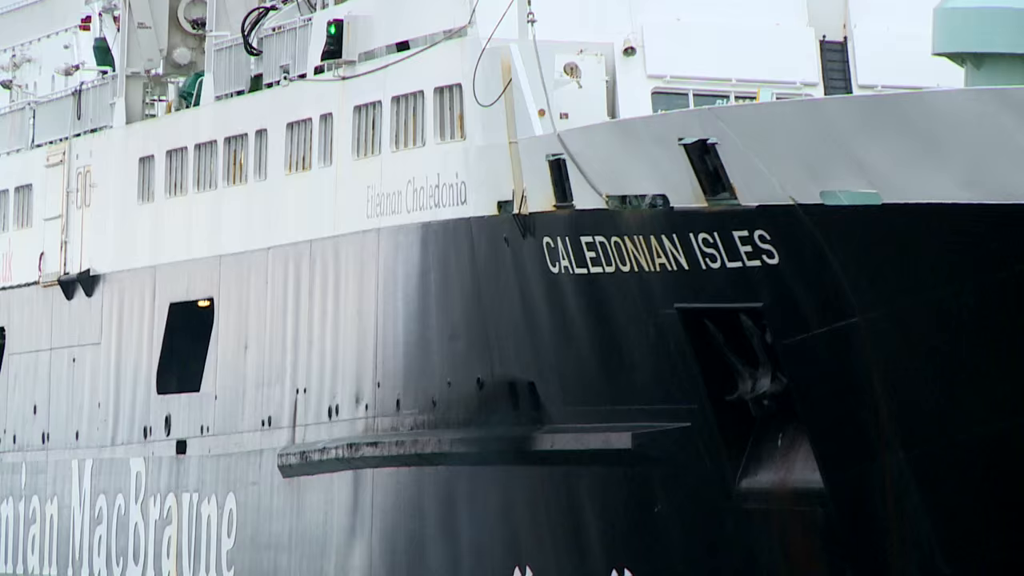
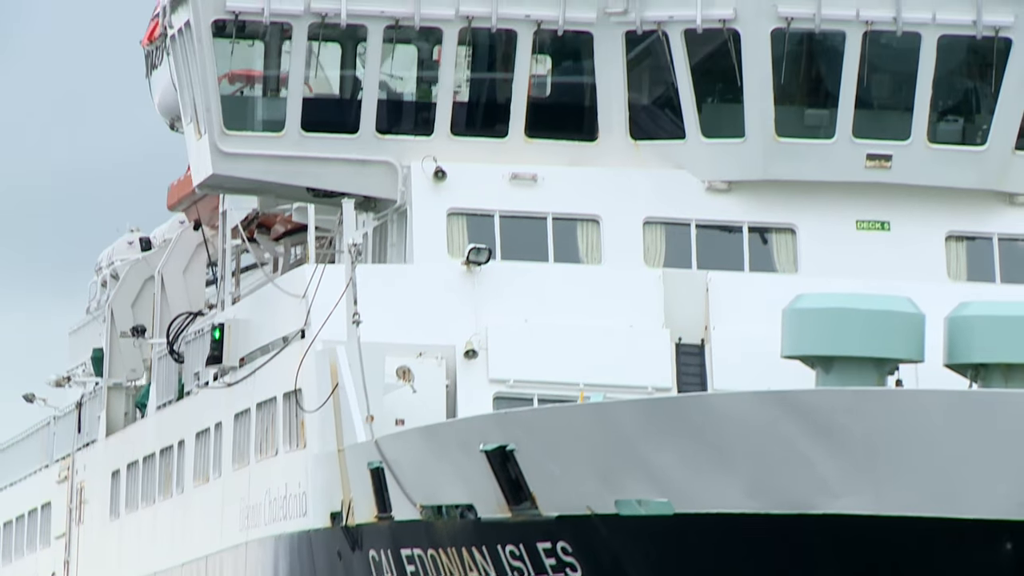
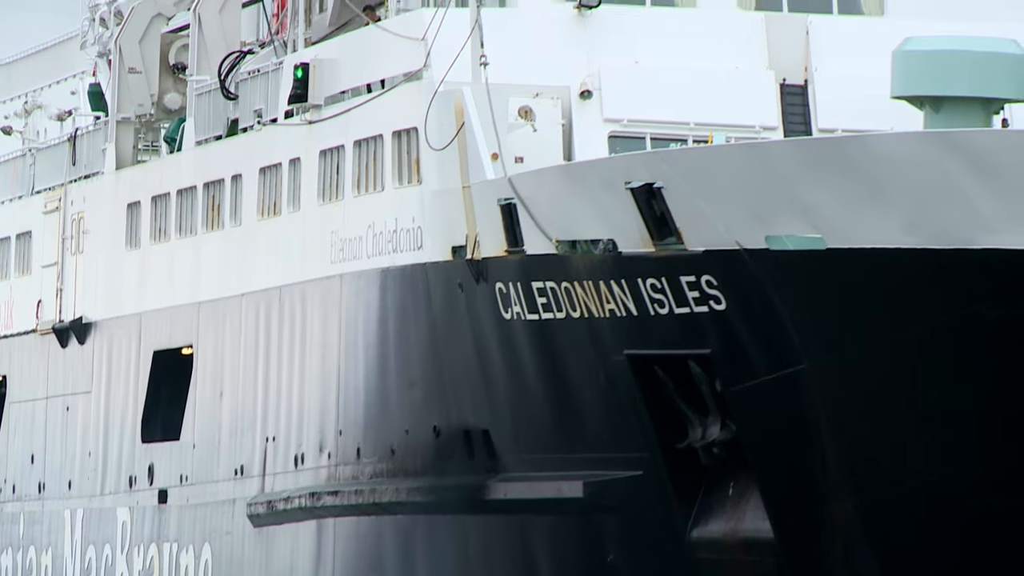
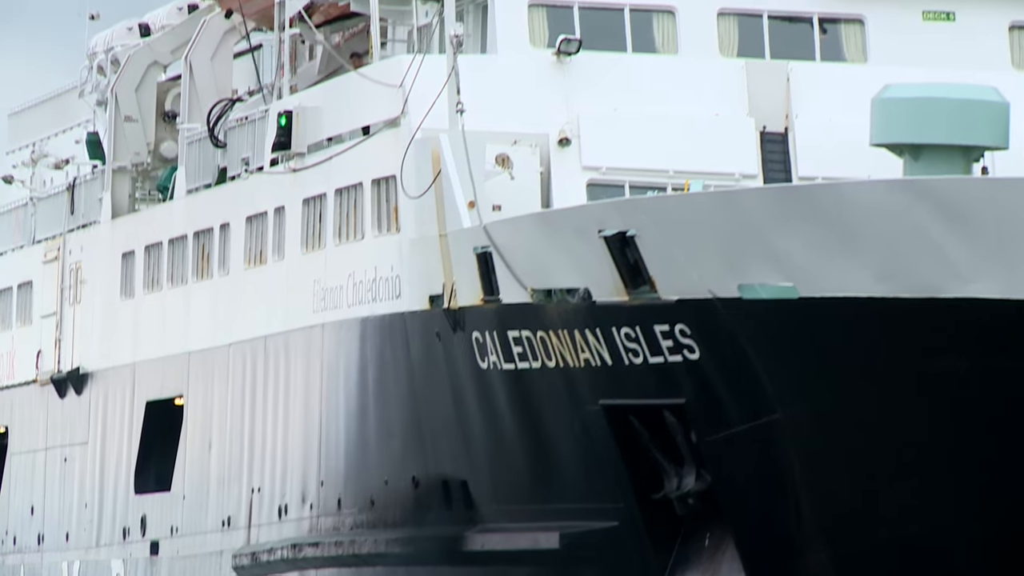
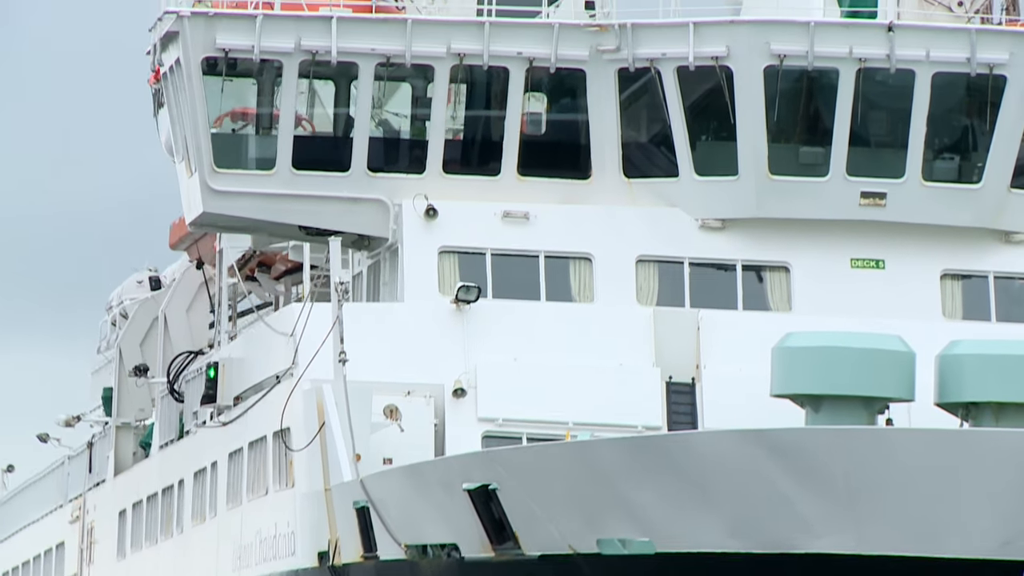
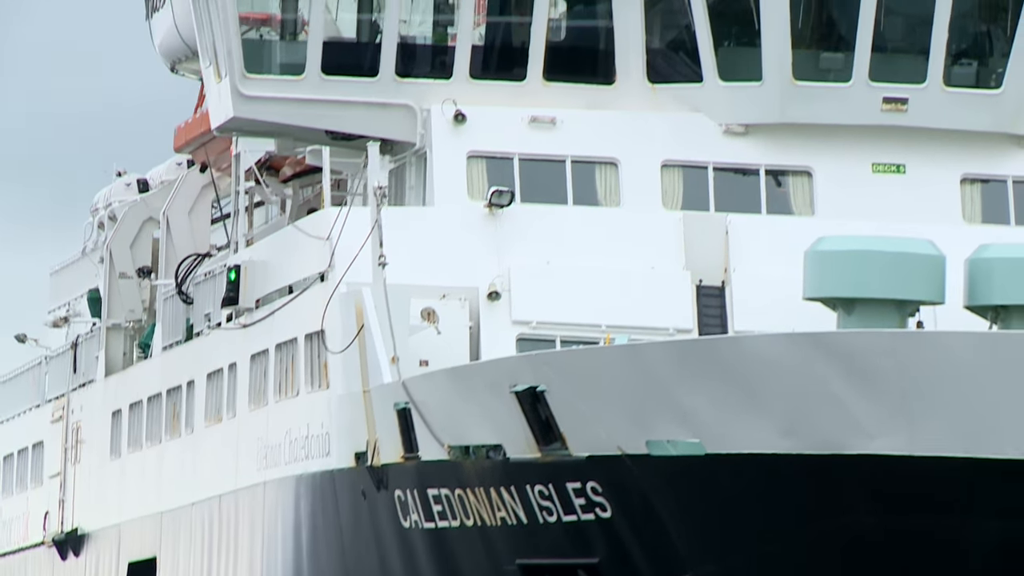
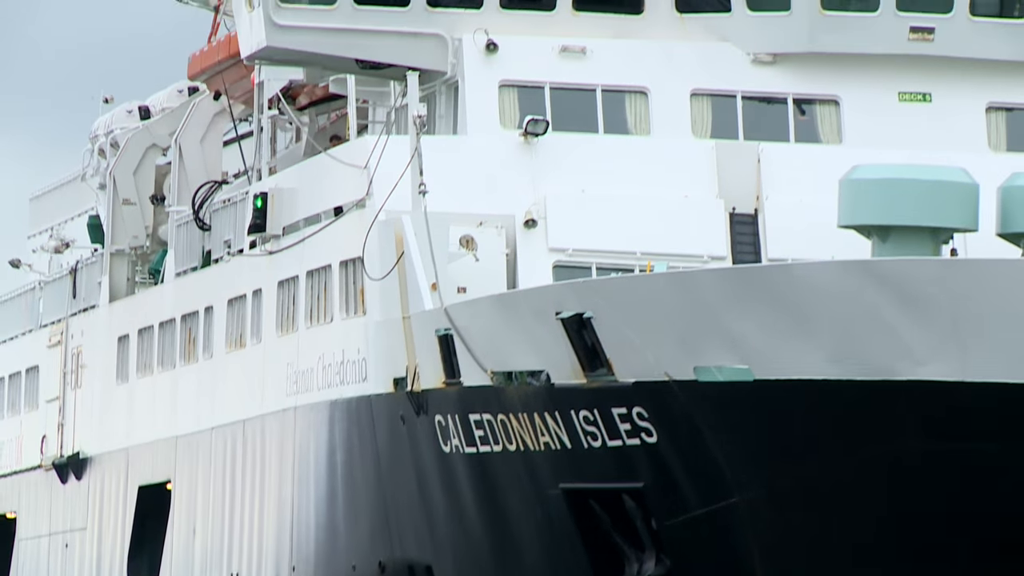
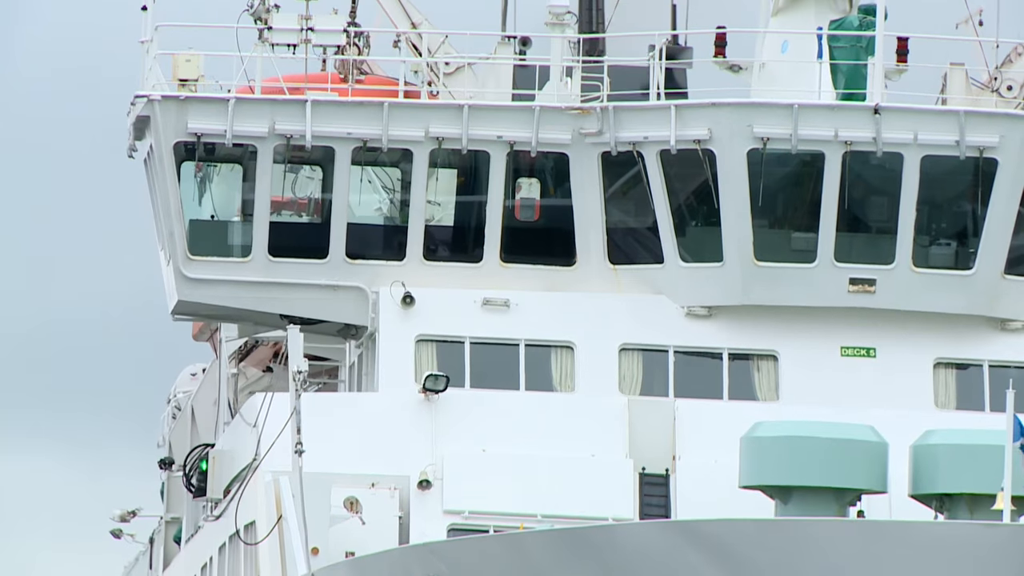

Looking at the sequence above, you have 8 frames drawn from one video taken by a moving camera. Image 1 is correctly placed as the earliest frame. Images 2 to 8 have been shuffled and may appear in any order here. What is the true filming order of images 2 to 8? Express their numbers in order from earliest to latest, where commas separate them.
3, 4, 7, 6, 2, 5, 8
